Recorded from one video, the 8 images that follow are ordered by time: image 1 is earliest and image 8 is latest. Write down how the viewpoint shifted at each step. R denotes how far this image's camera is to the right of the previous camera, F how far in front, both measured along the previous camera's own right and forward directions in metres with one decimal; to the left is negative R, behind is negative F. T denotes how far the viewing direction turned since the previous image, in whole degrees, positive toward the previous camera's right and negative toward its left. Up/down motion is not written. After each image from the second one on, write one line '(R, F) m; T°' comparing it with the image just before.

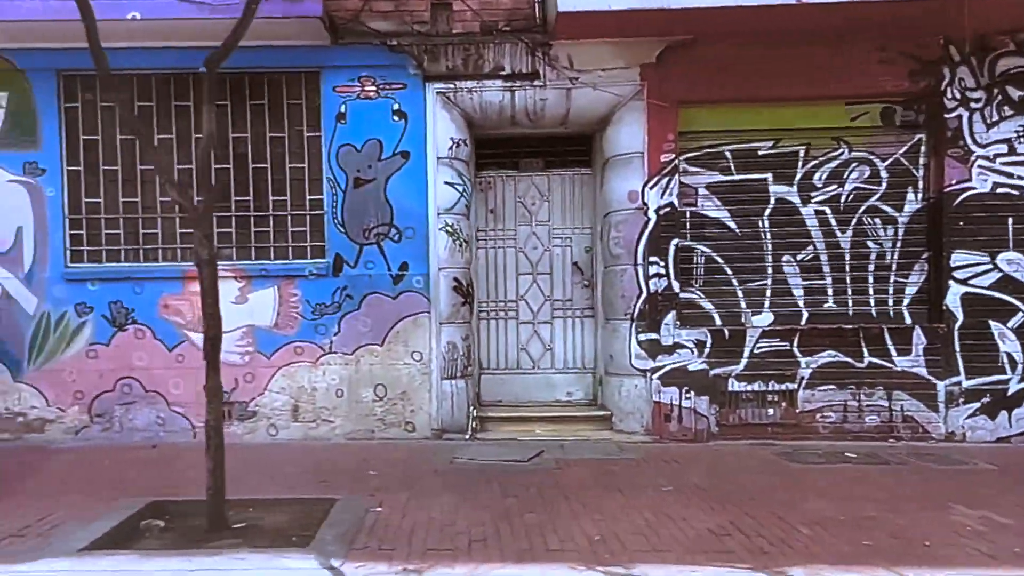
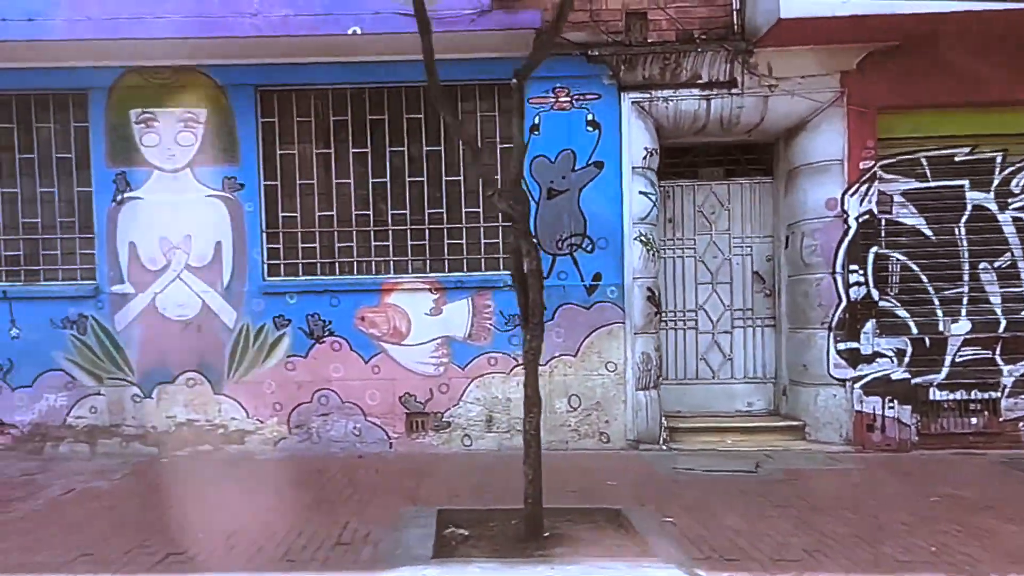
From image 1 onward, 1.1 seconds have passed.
(-0.9, 0.0) m; -2°
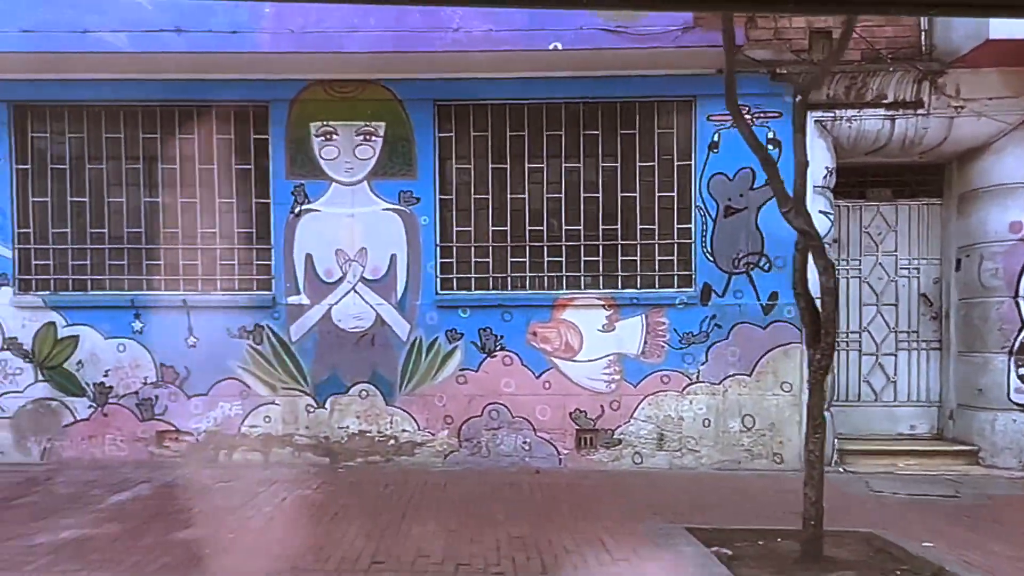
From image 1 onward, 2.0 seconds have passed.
(-0.8, 0.0) m; -2°
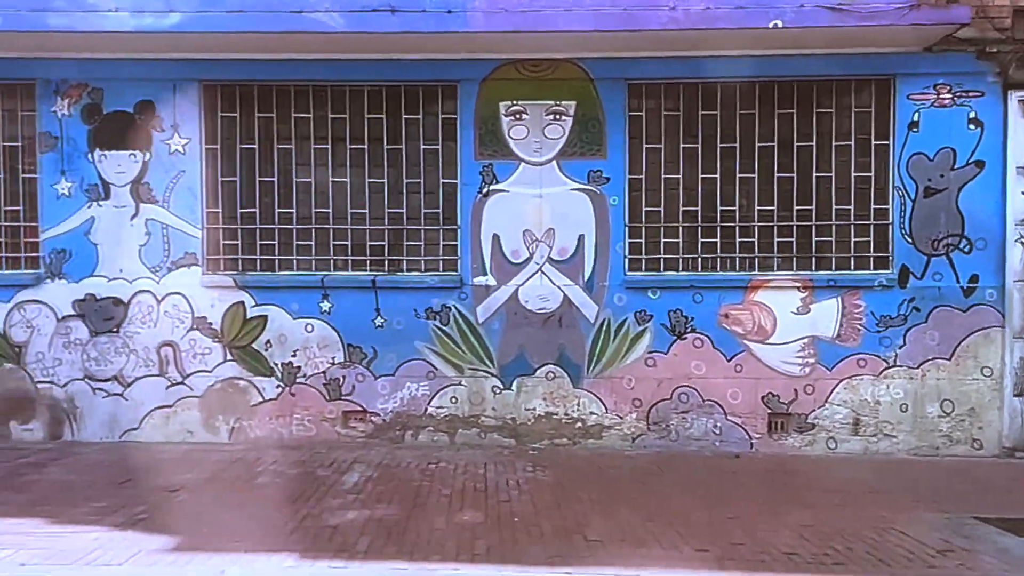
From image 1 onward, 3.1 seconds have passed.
(-0.9, +0.1) m; -2°
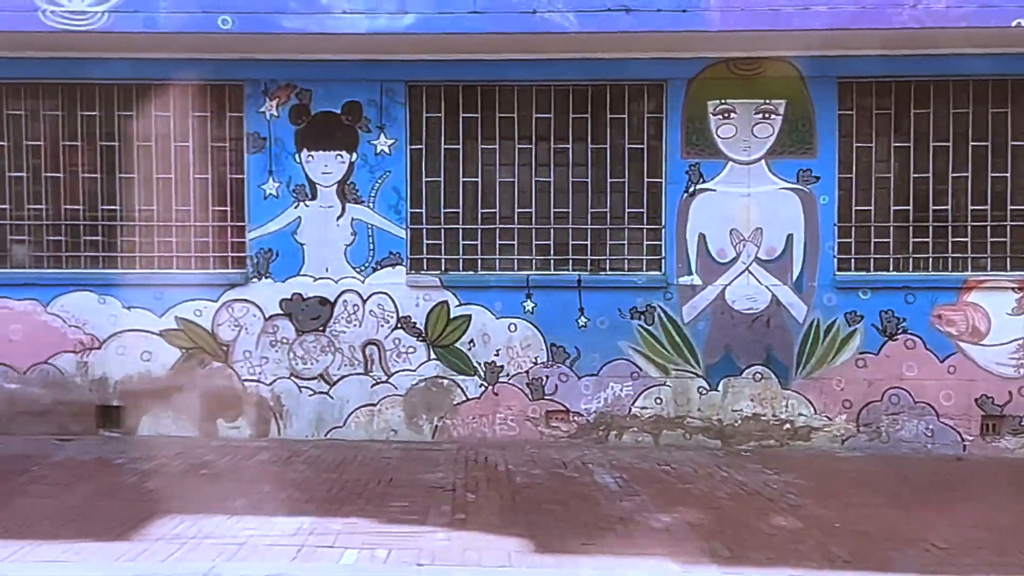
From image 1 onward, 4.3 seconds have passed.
(-1.0, 0.0) m; -2°
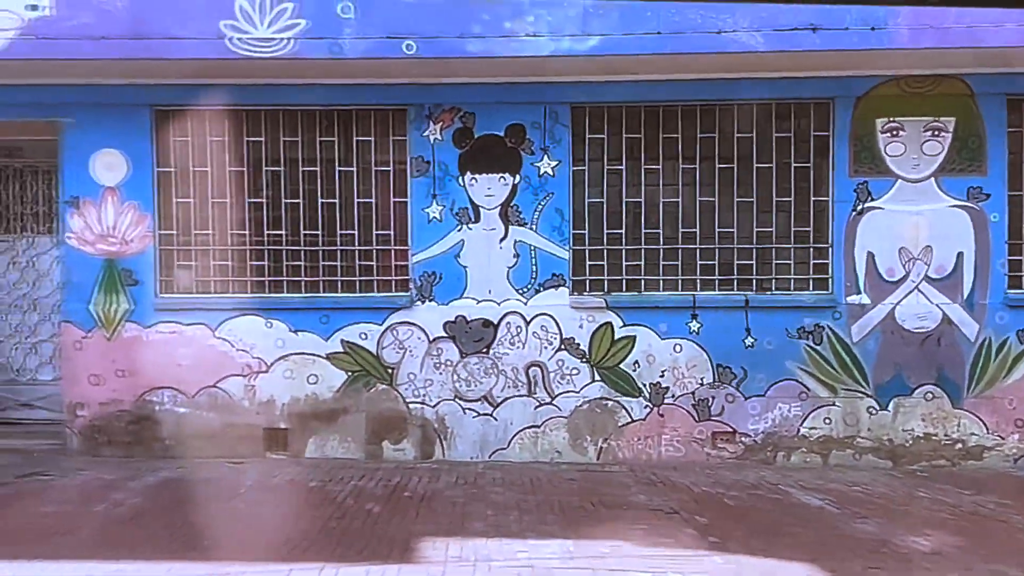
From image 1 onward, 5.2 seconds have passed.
(-0.8, 0.0) m; -2°
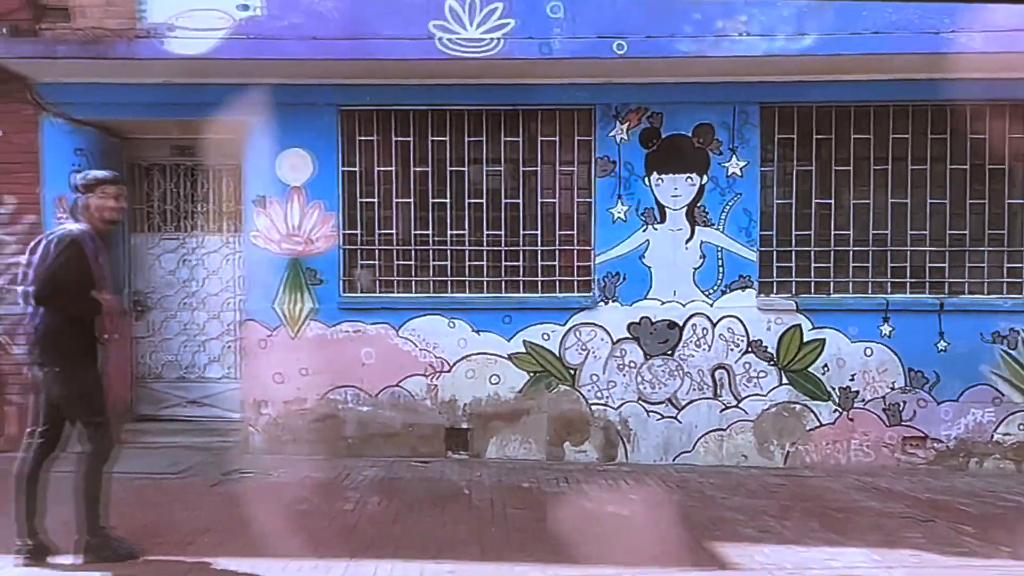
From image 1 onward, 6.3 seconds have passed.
(-0.9, 0.0) m; -2°
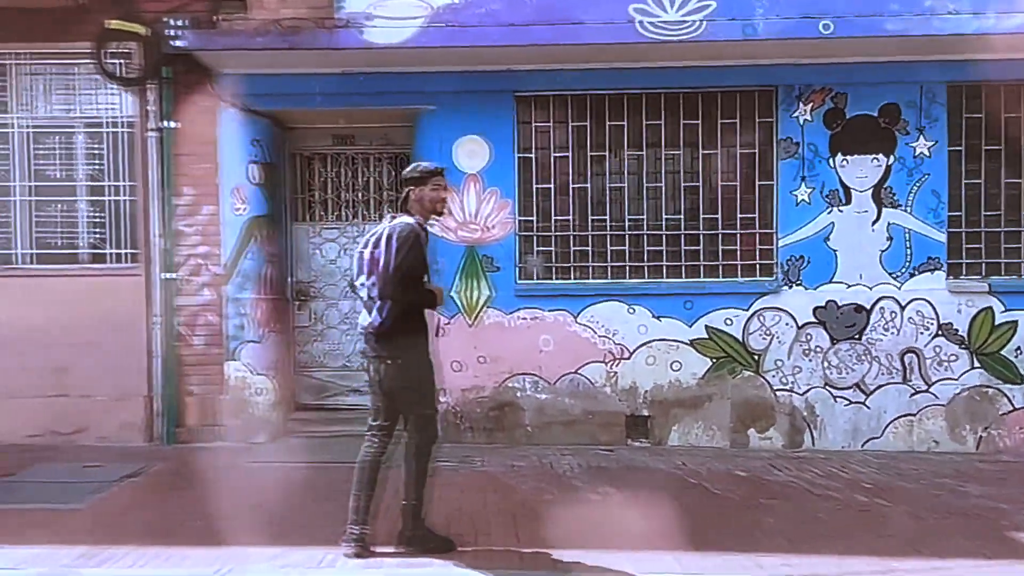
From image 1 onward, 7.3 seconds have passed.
(-0.8, 0.0) m; -2°
